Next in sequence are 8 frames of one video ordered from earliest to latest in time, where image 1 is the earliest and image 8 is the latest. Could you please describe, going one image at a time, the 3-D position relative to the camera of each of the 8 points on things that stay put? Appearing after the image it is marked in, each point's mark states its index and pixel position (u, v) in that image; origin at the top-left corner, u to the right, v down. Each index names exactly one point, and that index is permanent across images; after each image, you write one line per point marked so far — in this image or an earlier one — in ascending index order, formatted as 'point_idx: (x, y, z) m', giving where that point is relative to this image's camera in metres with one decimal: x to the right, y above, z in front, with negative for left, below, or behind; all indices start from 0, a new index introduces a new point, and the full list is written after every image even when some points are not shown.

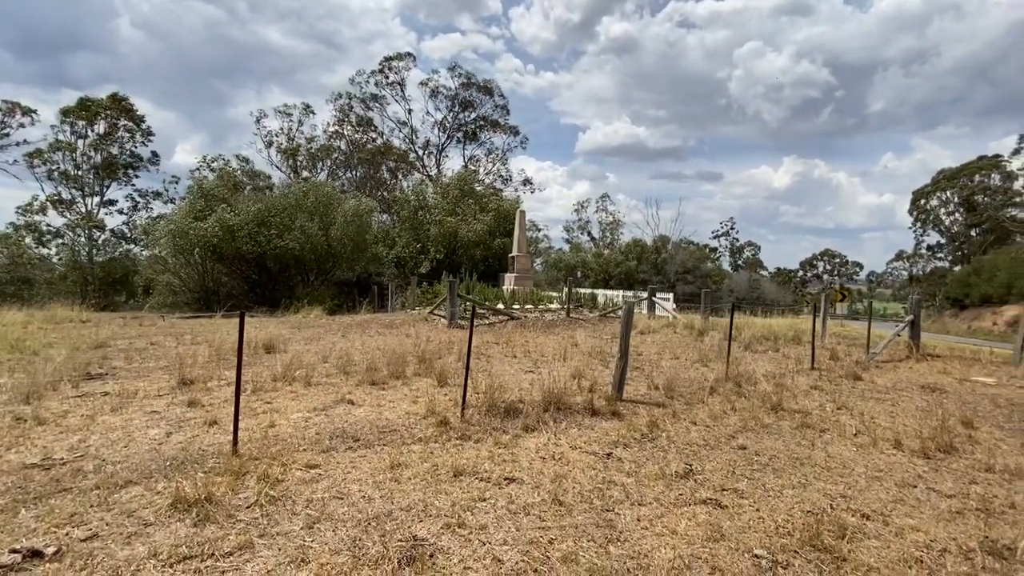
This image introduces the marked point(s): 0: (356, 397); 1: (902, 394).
0: (-2.2, -1.5, +6.9) m
1: (+6.1, -1.7, +7.7) m
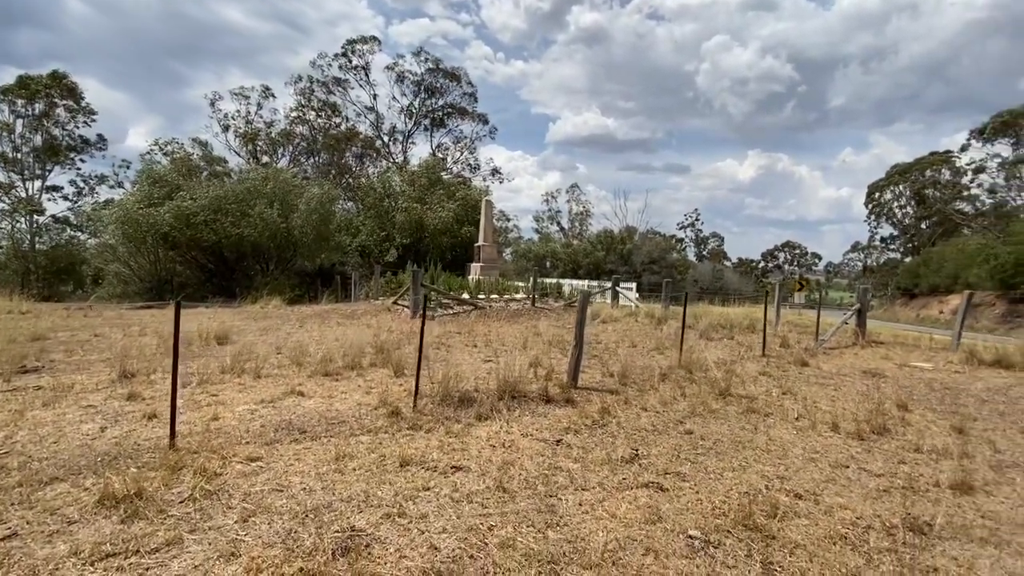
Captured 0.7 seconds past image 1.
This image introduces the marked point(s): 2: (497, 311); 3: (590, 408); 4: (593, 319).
0: (-2.8, -1.3, +6.7) m
1: (+5.4, -1.5, +8.0) m
2: (-0.4, -0.7, +15.7) m
3: (+1.0, -1.5, +6.4) m
4: (+2.5, -1.0, +15.2) m
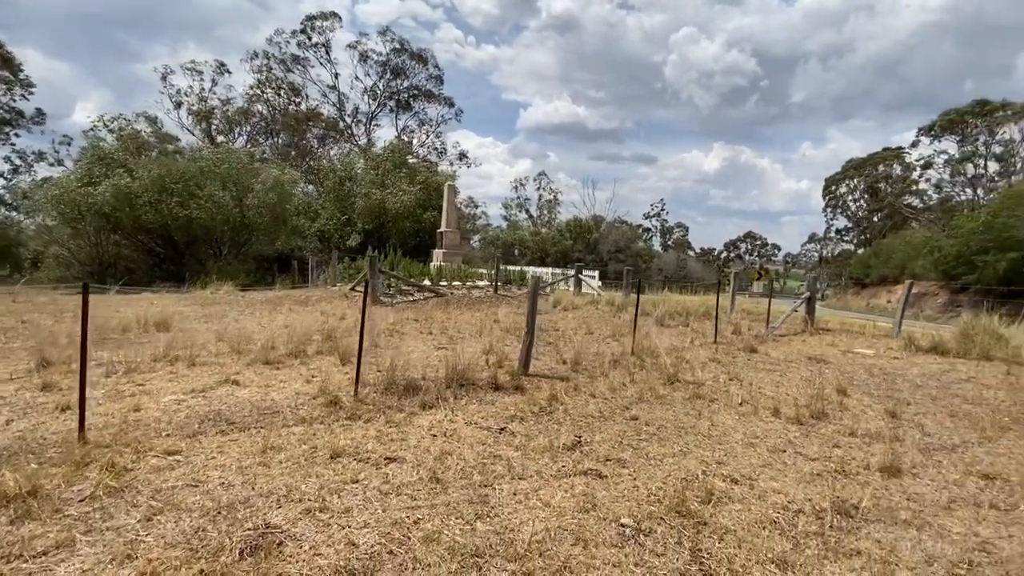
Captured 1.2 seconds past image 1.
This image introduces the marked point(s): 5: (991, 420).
0: (-3.5, -1.1, +6.4) m
1: (+4.6, -1.3, +8.2) m
2: (-1.7, -0.3, +15.5) m
3: (+0.3, -1.4, +6.3) m
4: (+1.3, -0.6, +15.1) m
5: (+5.6, -1.5, +5.8) m
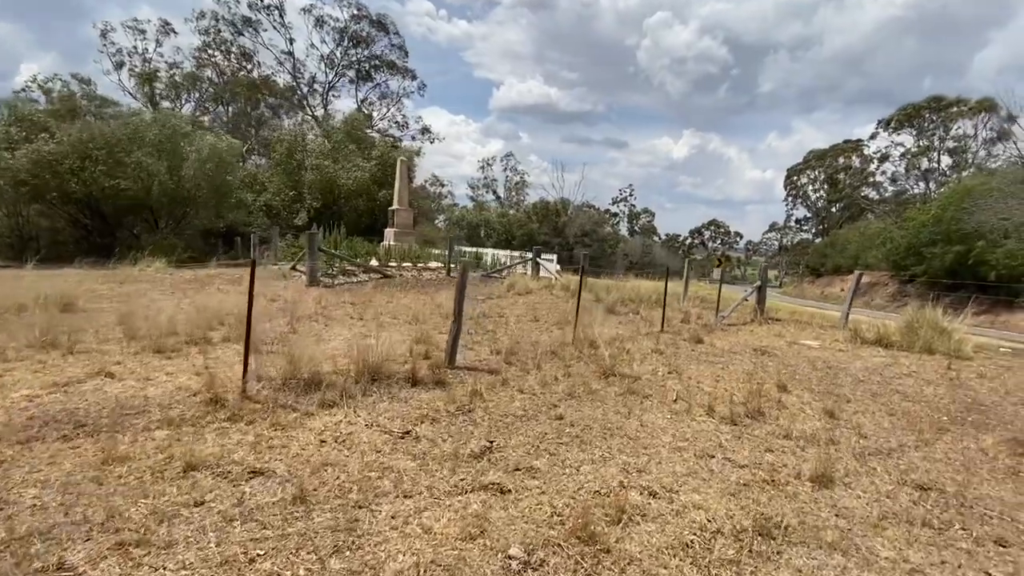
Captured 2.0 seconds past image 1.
0: (-4.4, -0.9, +5.6) m
1: (+3.6, -1.1, +7.9) m
2: (-3.1, +0.2, +14.8) m
3: (-0.6, -1.2, +5.7) m
4: (-0.1, -0.1, +14.6) m
5: (+4.7, -1.5, +5.6) m
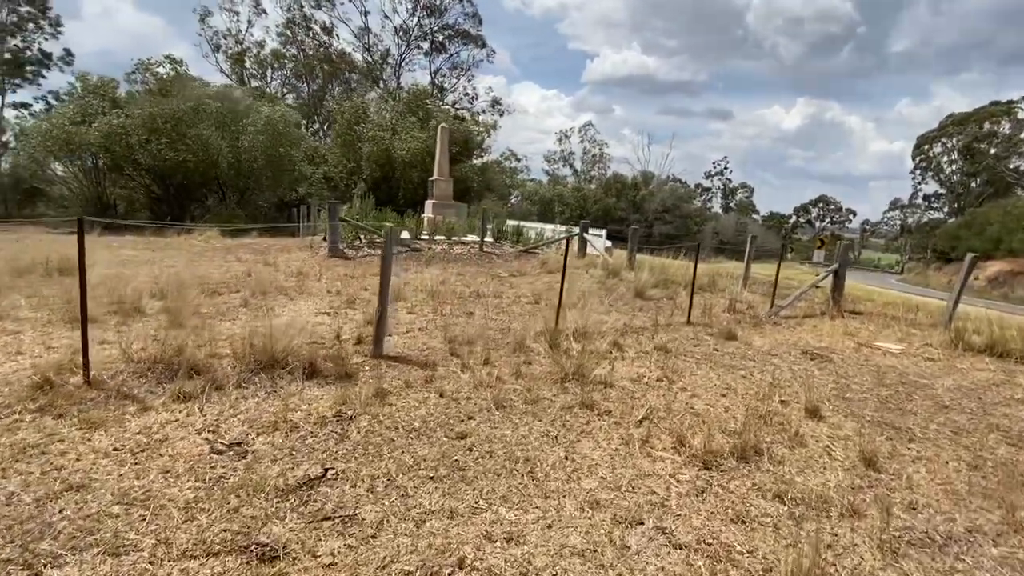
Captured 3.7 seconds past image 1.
0: (-5.1, -0.5, +5.1) m
1: (+3.1, -0.9, +6.0) m
2: (-2.3, +1.0, +13.8) m
3: (-1.4, -0.9, +4.6) m
4: (+0.6, +0.5, +13.2) m
5: (+3.8, -1.4, +3.5) m
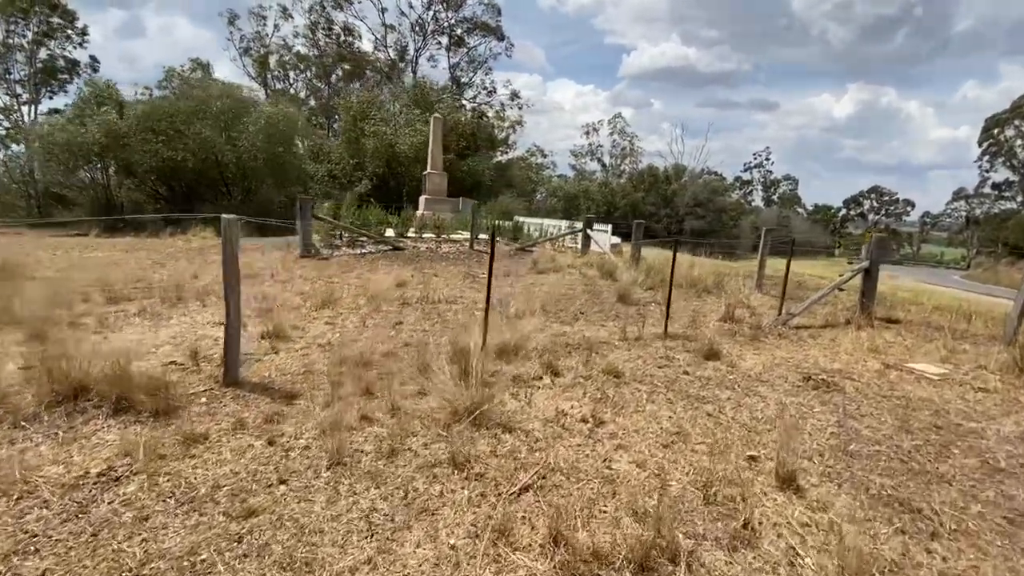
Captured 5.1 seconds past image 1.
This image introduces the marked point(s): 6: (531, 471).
0: (-6.1, -0.6, +4.3) m
1: (+2.2, -1.0, +4.6) m
2: (-2.6, +0.9, +12.8) m
3: (-2.4, -1.0, +3.5) m
4: (+0.3, +0.5, +11.9) m
5: (+2.7, -1.5, +2.0) m
6: (+0.1, -1.1, +3.2) m
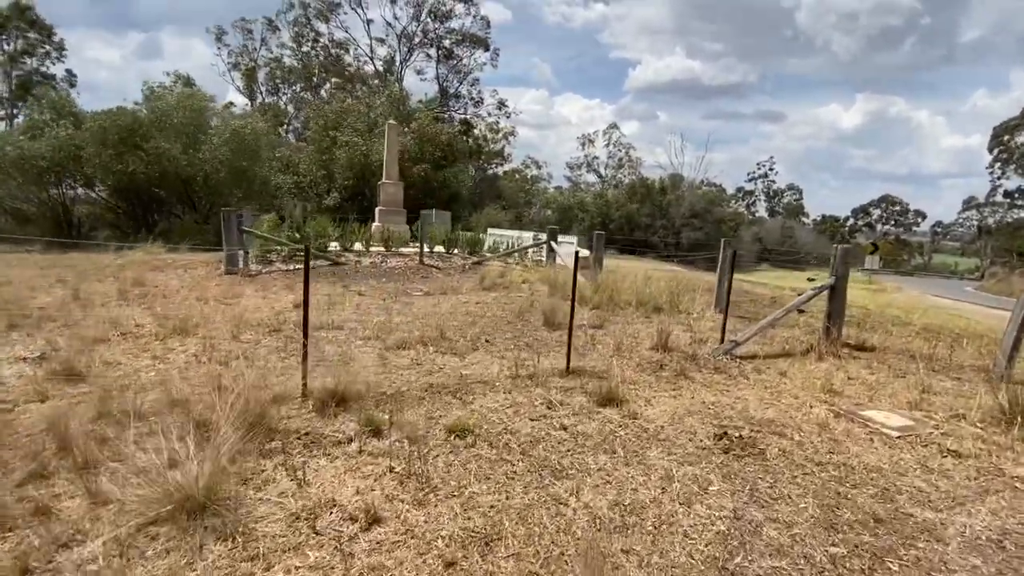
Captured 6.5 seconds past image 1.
0: (-7.5, -0.8, +3.3) m
1: (+0.8, -1.2, +3.4) m
2: (-3.8, +0.5, +11.7) m
3: (-3.8, -1.2, +2.4) m
4: (-1.0, 0.0, +10.8) m
5: (+1.2, -1.6, +0.8) m
6: (-1.3, -1.3, +2.0) m
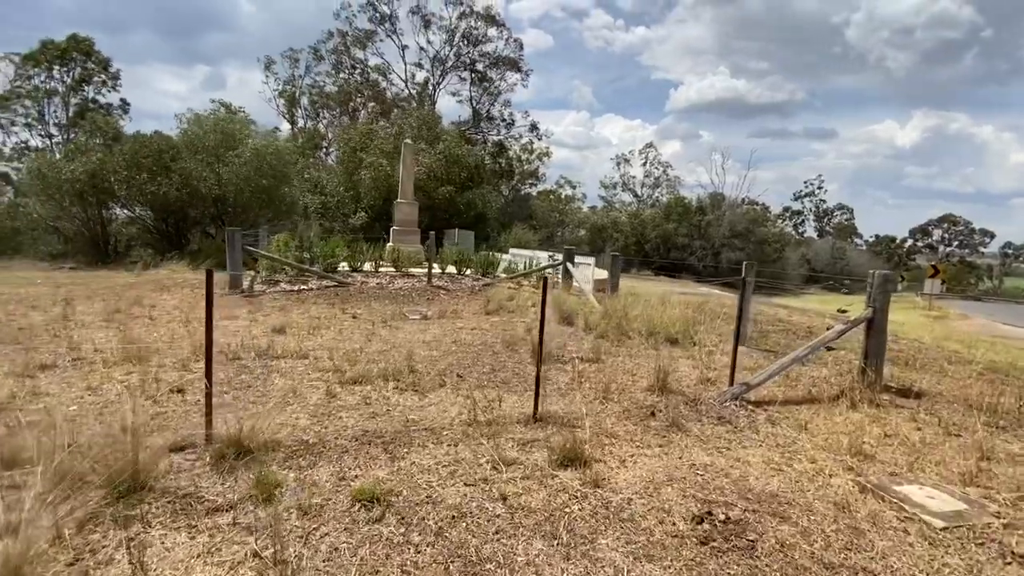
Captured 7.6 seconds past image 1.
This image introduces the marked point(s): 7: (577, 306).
0: (-7.9, -1.0, +3.2) m
1: (+0.3, -1.4, +2.6) m
2: (-3.6, 0.0, +11.3) m
3: (-4.3, -1.3, +2.0) m
4: (-0.8, -0.4, +10.2) m
5: (+0.5, -1.7, 0.0) m
6: (-1.8, -1.5, +1.4) m
7: (+1.3, -0.4, +9.7) m
